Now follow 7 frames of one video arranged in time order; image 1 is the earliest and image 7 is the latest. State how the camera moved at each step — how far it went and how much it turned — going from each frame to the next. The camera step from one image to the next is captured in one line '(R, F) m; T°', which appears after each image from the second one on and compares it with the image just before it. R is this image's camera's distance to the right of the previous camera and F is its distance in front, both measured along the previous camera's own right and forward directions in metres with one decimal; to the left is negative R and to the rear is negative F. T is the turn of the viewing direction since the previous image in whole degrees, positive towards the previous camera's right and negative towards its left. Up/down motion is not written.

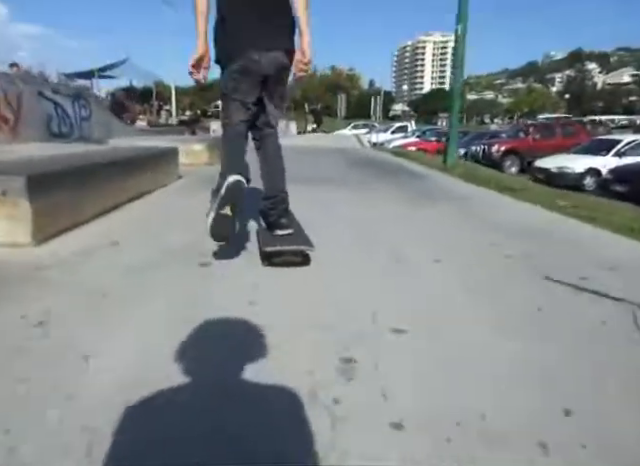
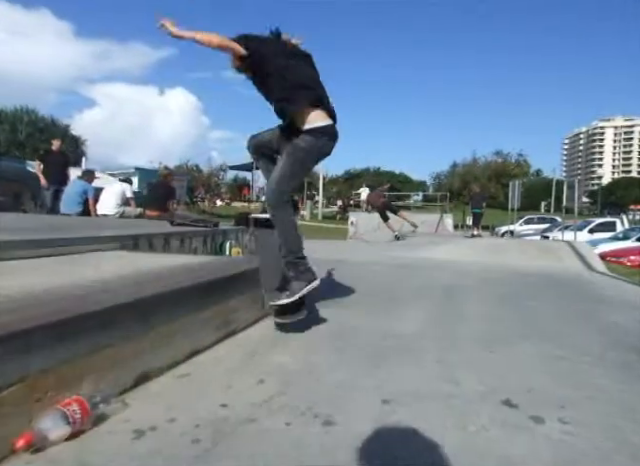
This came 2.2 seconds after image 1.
(-0.3, +5.3) m; -19°
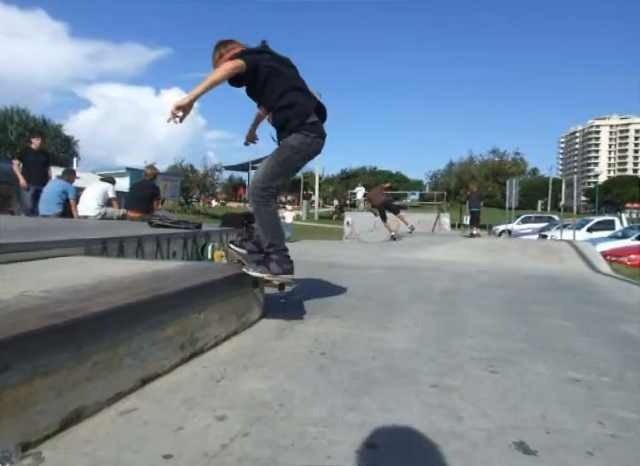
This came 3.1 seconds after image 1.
(+0.1, +0.3) m; 0°
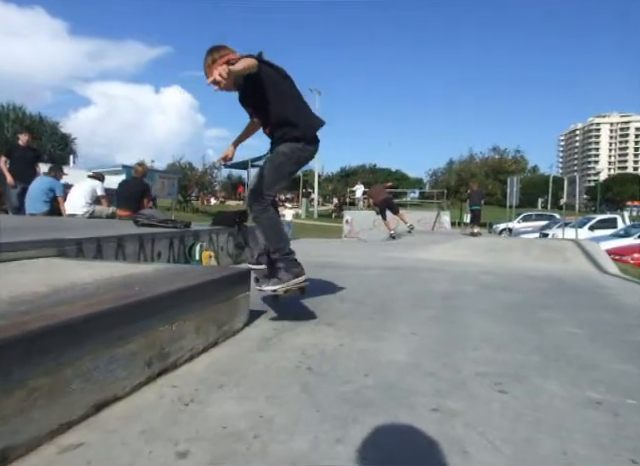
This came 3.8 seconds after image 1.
(+0.1, +0.2) m; 0°
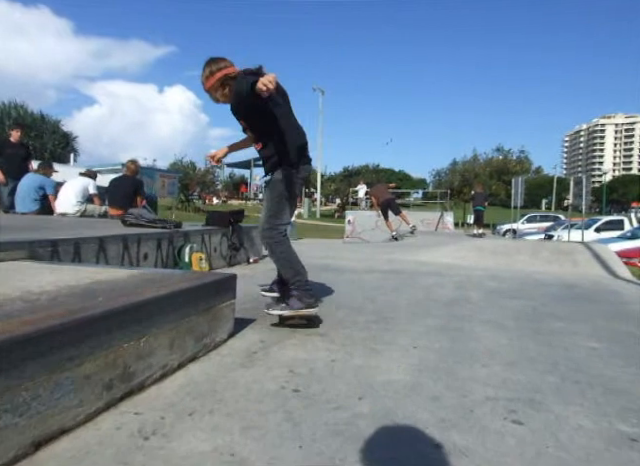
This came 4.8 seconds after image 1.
(+0.1, +0.2) m; 0°
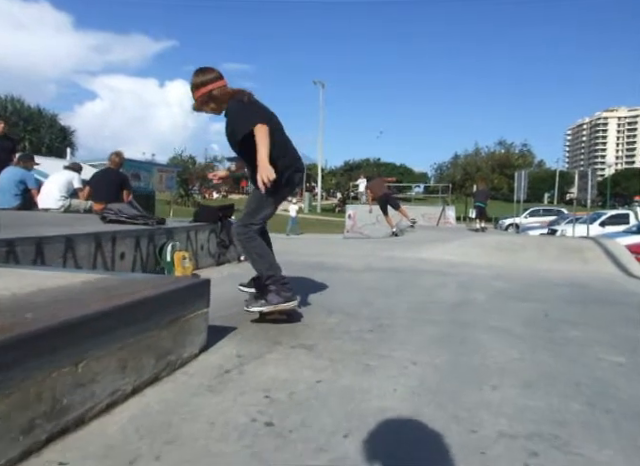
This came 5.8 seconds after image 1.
(+0.1, +0.3) m; 0°
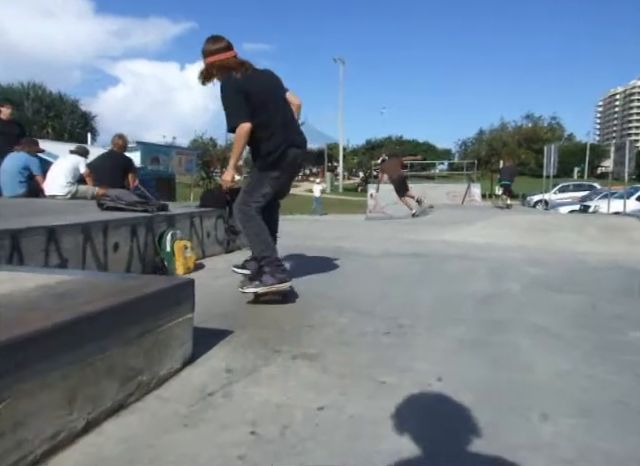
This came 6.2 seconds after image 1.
(+0.1, +0.4) m; -3°
